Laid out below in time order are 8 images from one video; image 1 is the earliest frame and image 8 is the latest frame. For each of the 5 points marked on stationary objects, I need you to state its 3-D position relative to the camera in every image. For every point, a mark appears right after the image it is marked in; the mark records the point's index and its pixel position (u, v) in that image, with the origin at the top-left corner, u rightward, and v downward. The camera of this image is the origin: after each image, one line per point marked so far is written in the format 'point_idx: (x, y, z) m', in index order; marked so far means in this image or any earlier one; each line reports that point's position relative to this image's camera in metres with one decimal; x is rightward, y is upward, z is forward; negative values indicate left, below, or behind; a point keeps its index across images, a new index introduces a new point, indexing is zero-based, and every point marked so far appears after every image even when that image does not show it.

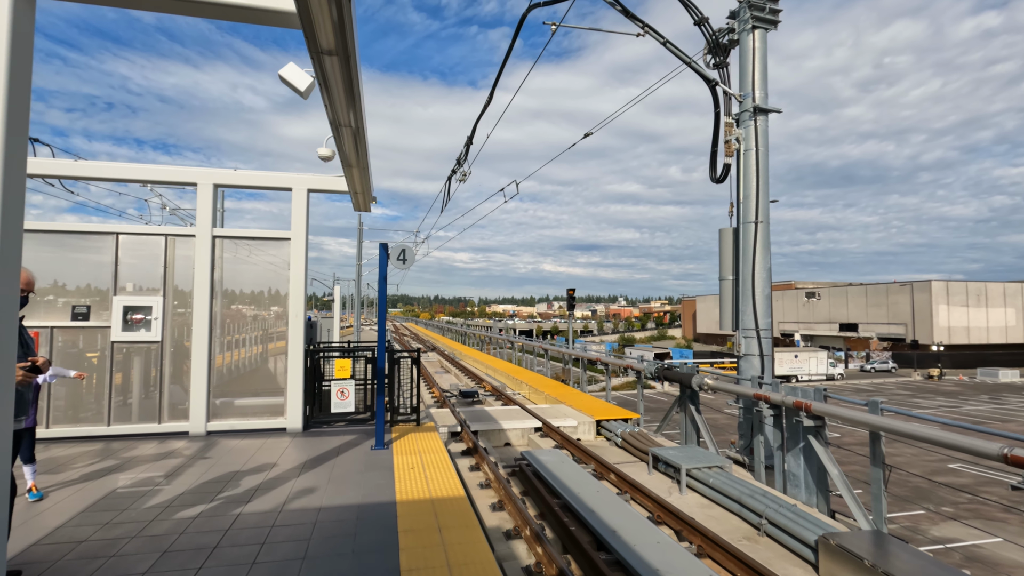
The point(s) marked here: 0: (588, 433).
0: (+1.5, -2.8, +10.3) m
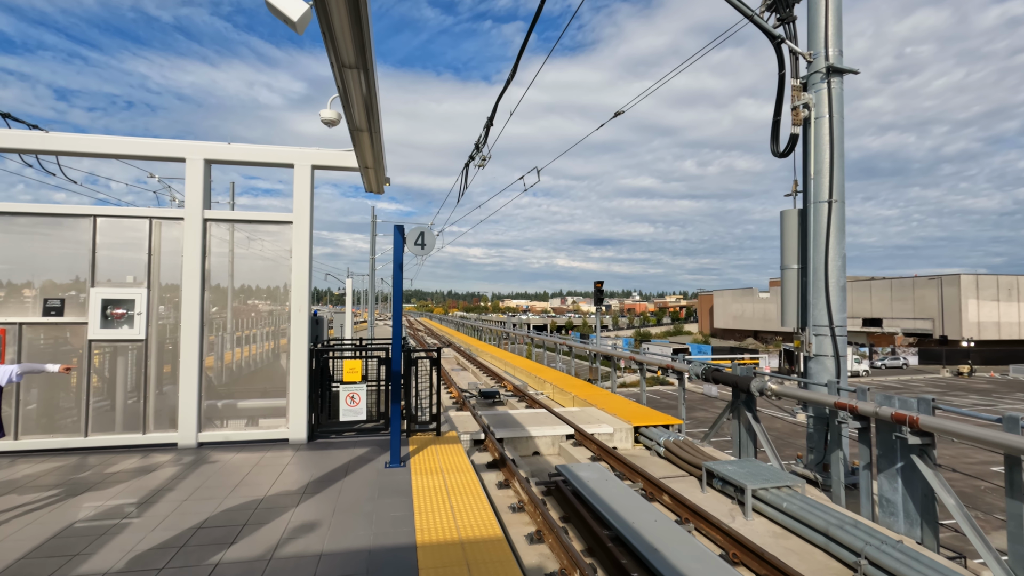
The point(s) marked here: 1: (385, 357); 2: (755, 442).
0: (+2.0, -2.7, +9.3) m
1: (-1.8, -1.0, +7.5) m
2: (+3.6, -2.3, +7.9) m
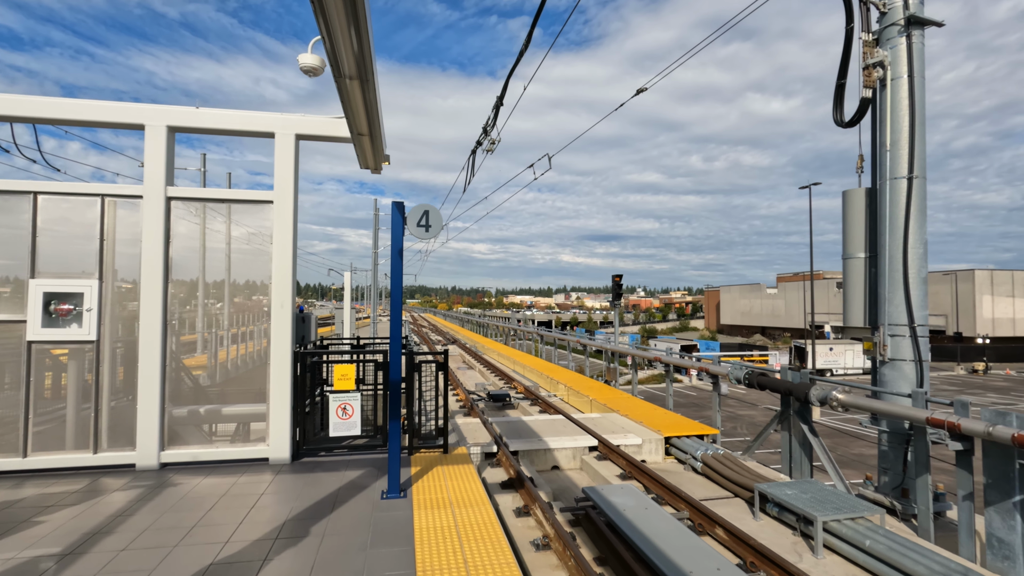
0: (+2.2, -2.6, +8.2) m
1: (-1.6, -0.9, +6.4) m
2: (+3.9, -2.2, +6.9) m
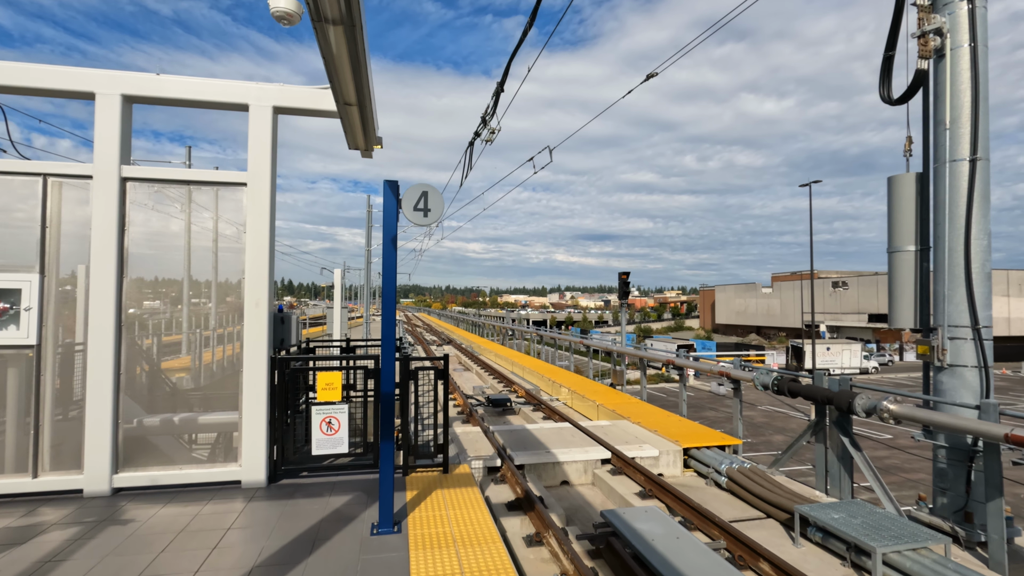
0: (+2.3, -2.5, +7.5) m
1: (-1.5, -0.8, +5.7) m
2: (+3.9, -2.2, +6.2) m
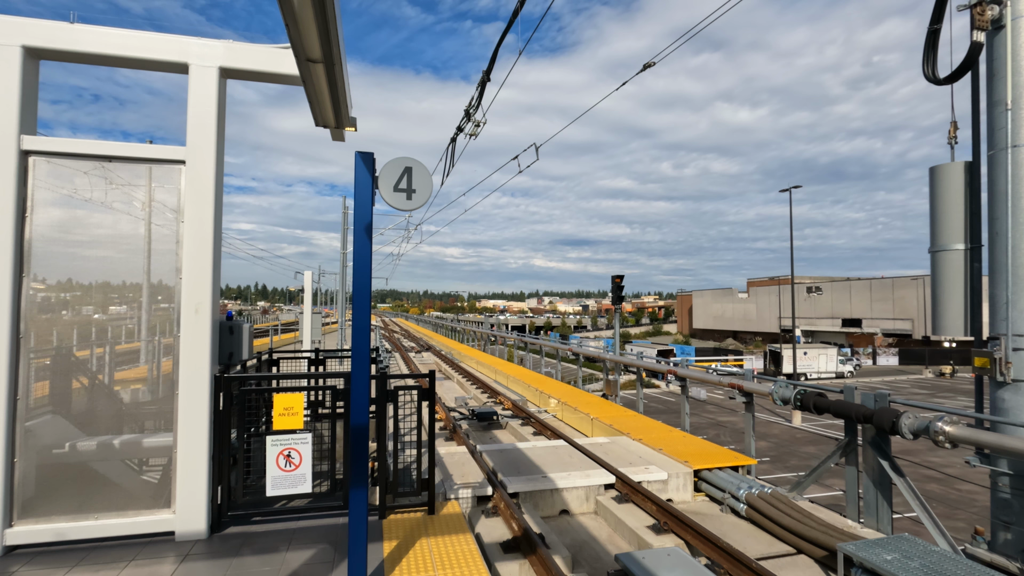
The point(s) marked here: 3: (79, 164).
0: (+2.2, -2.6, +6.8) m
1: (-1.5, -0.9, +4.8) m
2: (+3.9, -2.2, +5.5) m
3: (-3.5, +0.9, +4.1) m
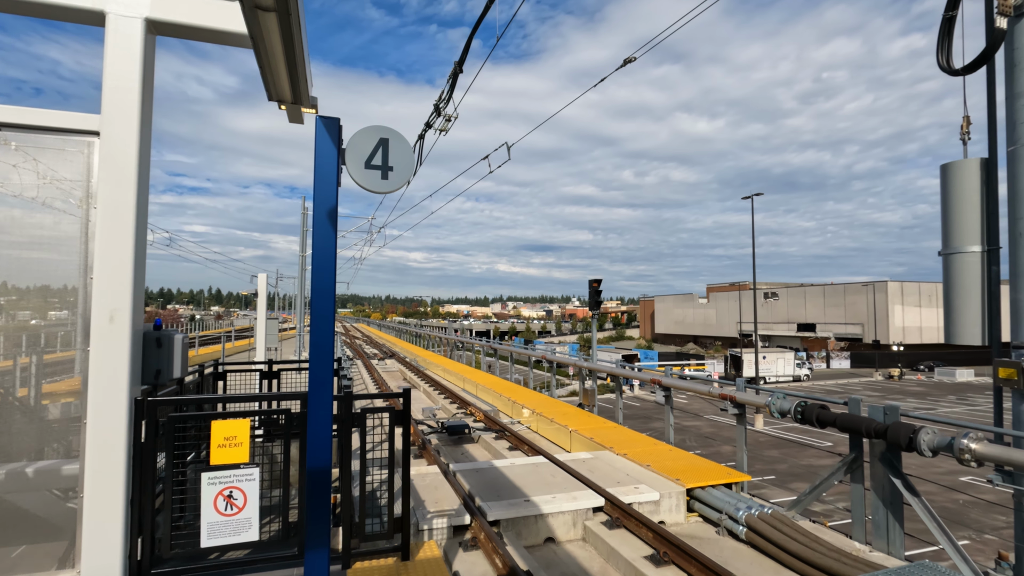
0: (+1.9, -2.6, +6.2) m
1: (-1.6, -0.9, +4.1) m
2: (+3.7, -2.2, +5.1) m
3: (-3.5, +0.9, +3.3) m
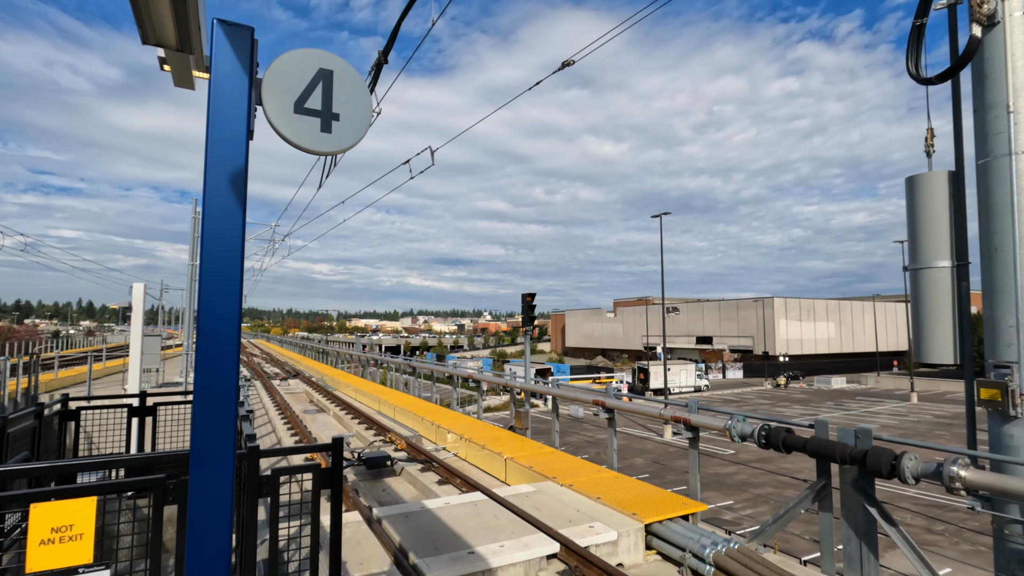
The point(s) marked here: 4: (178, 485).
0: (+1.3, -2.8, +5.6) m
1: (-1.8, -1.0, +3.0) m
2: (+3.3, -2.4, +4.8) m
3: (-3.6, +0.9, +1.9) m
4: (-1.8, -1.0, +3.0) m
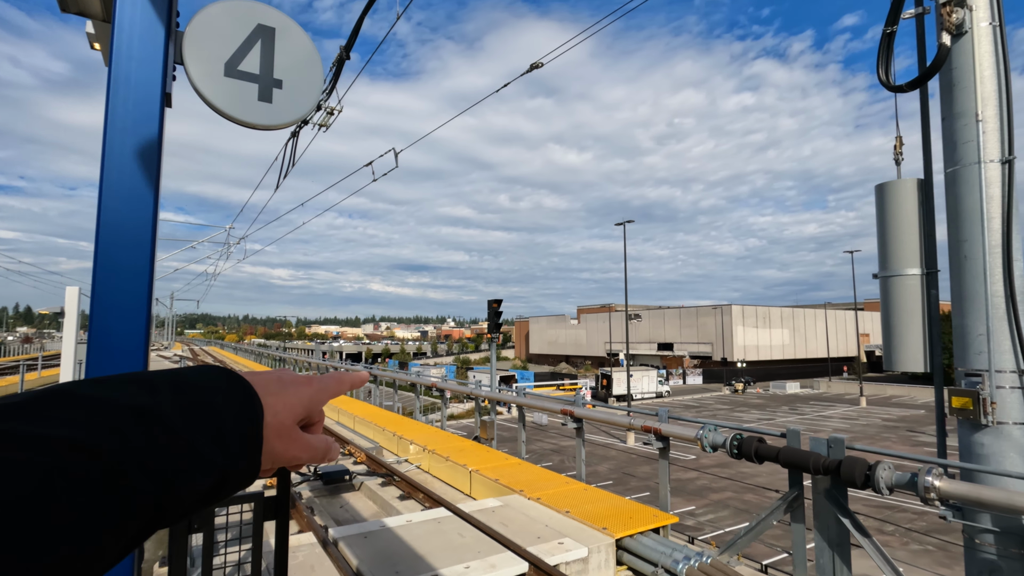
0: (+1.0, -2.8, +5.4) m
1: (-2.0, -1.0, +2.6) m
2: (+3.0, -2.5, +4.7) m
3: (-3.6, +0.9, +1.4) m
4: (-2.0, -1.0, +2.6) m
